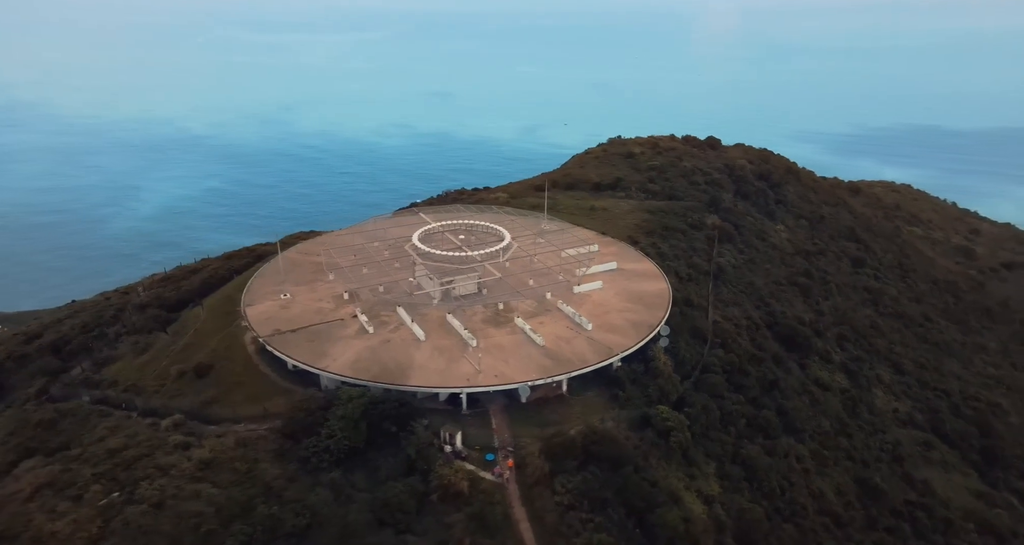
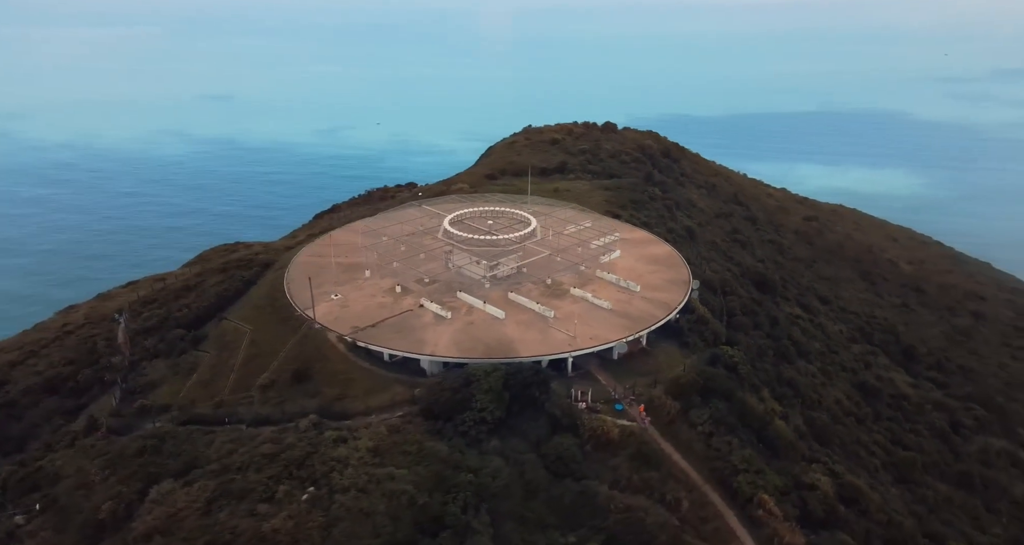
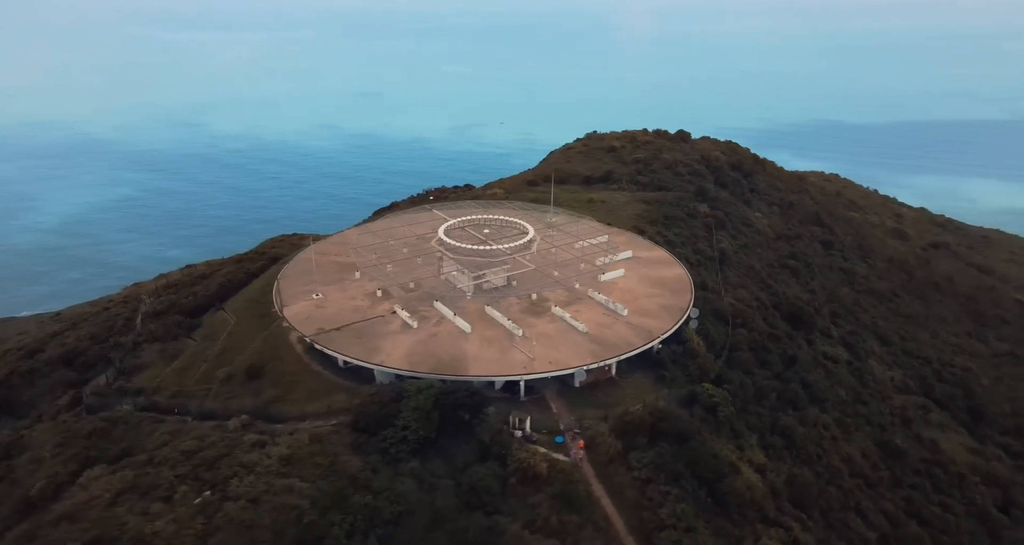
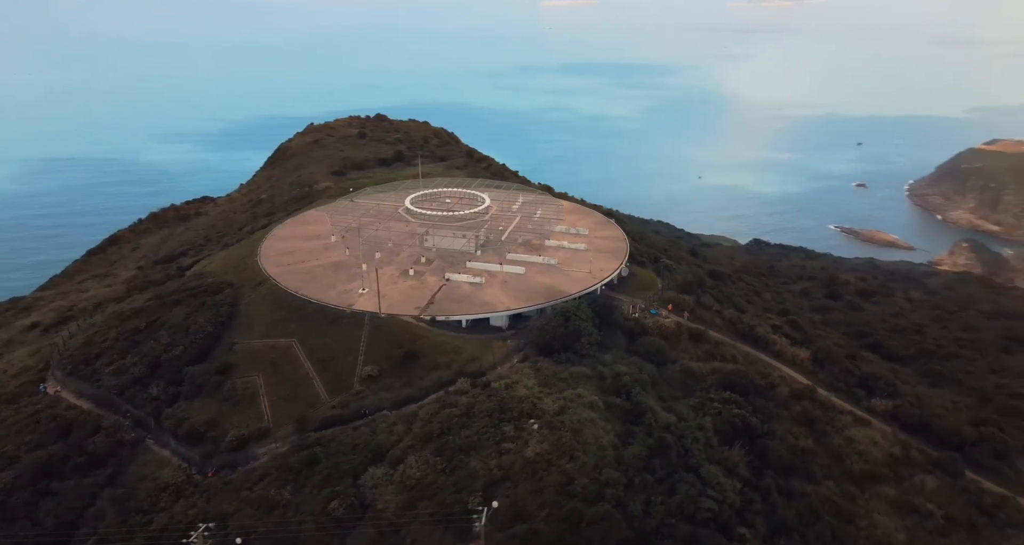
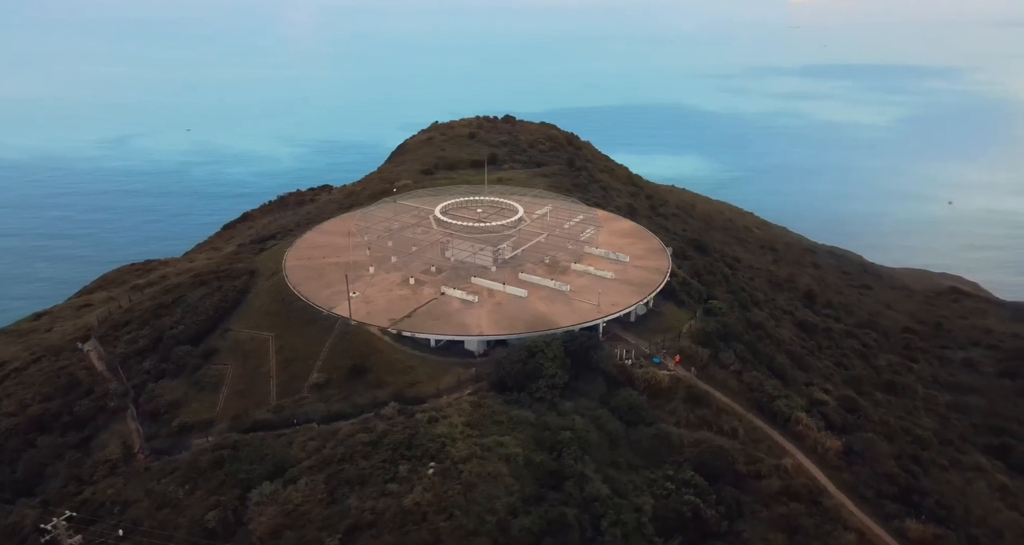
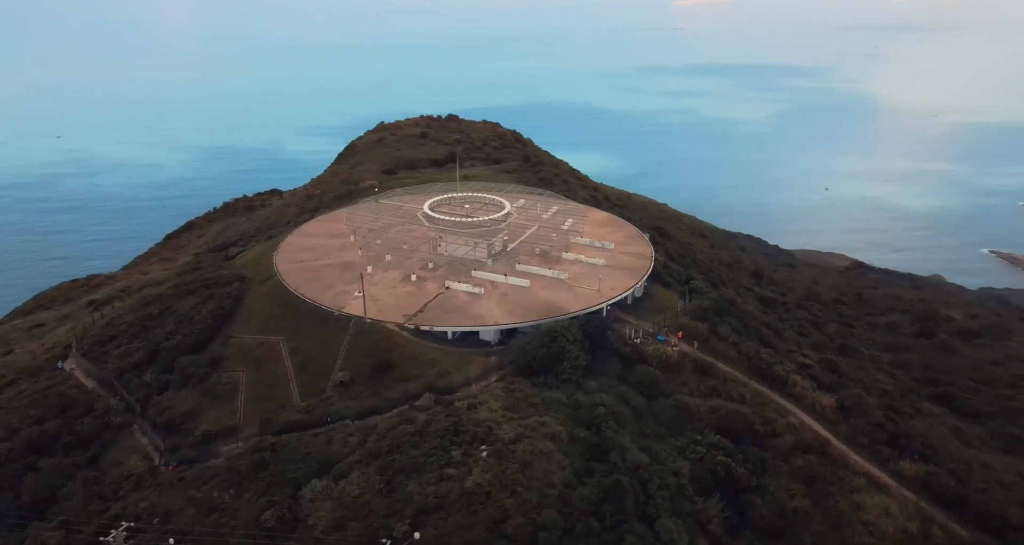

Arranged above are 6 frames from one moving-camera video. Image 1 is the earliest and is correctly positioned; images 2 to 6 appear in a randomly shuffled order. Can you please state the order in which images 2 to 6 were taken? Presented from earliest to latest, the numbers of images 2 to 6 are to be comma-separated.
3, 2, 5, 6, 4
